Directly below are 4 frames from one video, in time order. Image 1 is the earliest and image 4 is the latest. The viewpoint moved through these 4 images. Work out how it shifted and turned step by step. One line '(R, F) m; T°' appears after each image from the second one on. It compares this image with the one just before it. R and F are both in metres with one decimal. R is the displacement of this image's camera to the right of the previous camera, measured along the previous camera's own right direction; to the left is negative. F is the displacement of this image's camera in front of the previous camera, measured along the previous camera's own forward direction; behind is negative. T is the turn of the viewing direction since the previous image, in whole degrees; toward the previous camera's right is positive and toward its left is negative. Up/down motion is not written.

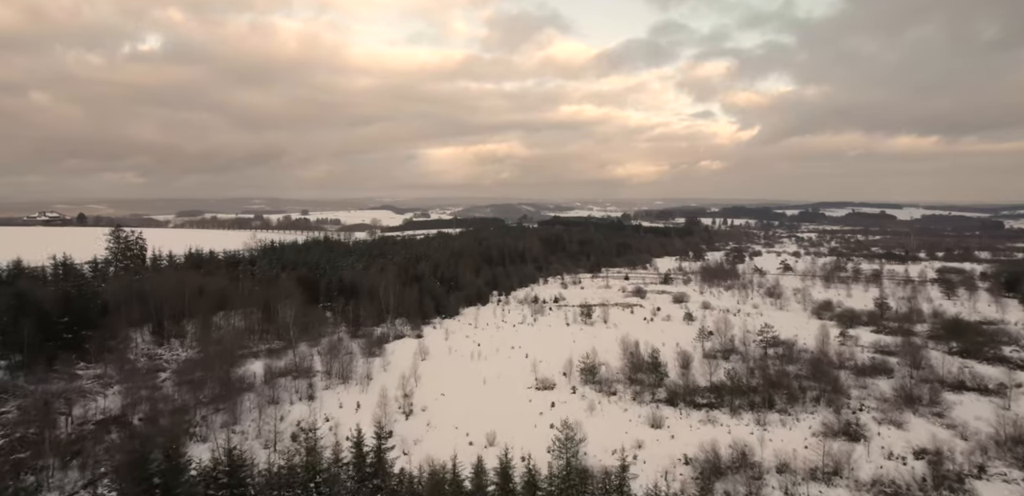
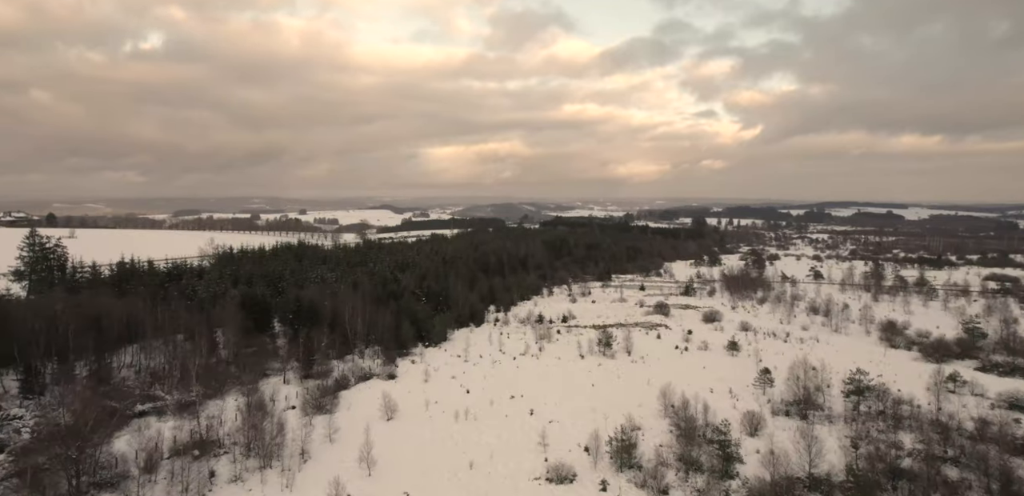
(+0.1, +9.3) m; 0°
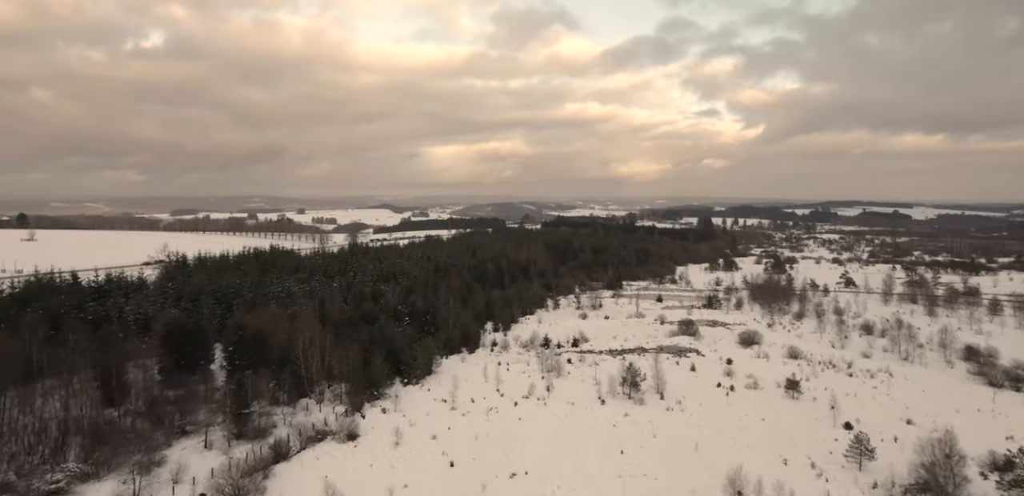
(0.0, +7.8) m; 0°
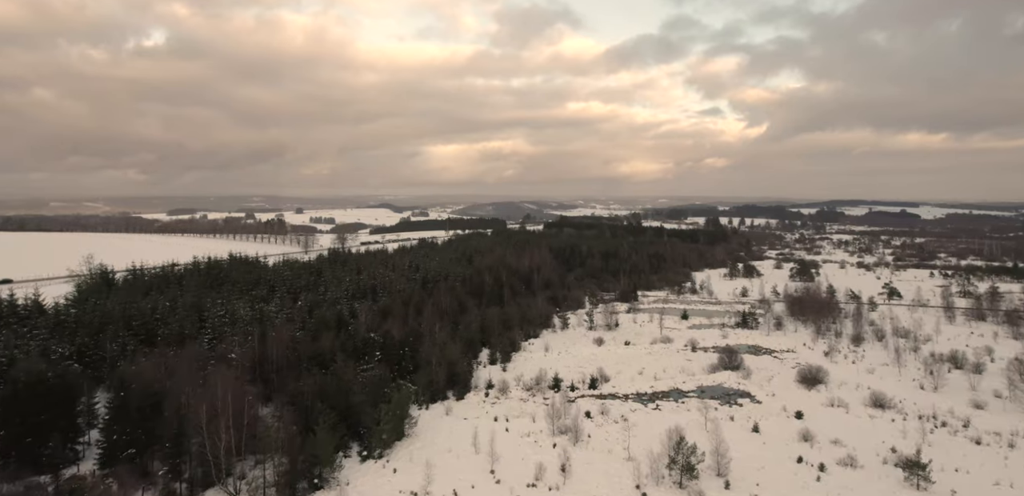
(+0.1, +8.7) m; 0°
